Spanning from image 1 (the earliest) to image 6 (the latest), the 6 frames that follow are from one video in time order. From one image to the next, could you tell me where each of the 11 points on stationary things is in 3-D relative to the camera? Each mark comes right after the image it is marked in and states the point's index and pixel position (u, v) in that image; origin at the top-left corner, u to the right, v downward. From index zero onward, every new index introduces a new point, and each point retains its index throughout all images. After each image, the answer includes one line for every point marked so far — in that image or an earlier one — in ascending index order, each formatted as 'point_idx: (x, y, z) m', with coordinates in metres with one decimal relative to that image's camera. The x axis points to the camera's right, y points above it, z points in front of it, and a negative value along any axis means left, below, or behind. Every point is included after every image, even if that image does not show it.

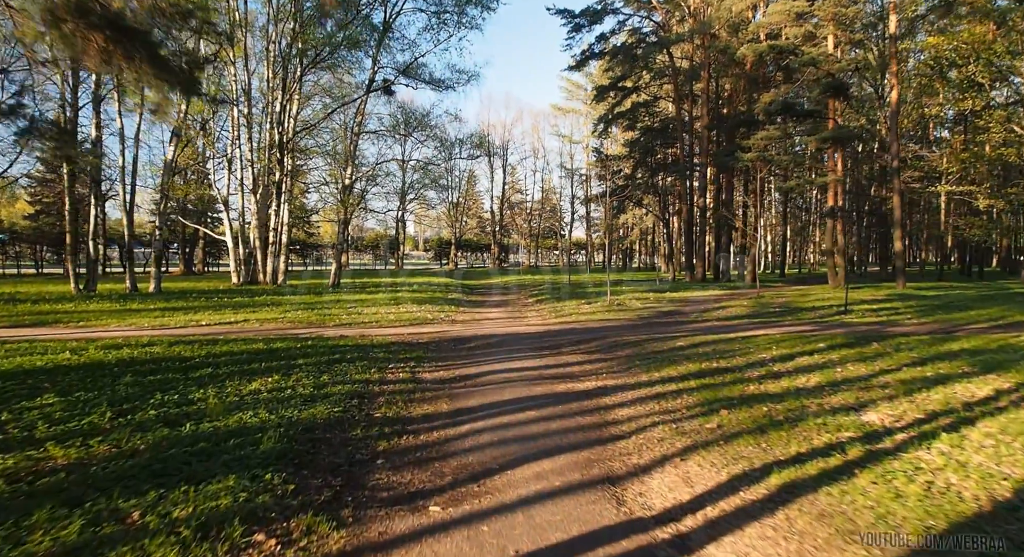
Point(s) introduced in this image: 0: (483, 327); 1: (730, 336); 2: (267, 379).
0: (-0.7, -1.1, +13.6) m
1: (+4.4, -1.2, +12.0) m
2: (-2.8, -1.2, +6.8) m
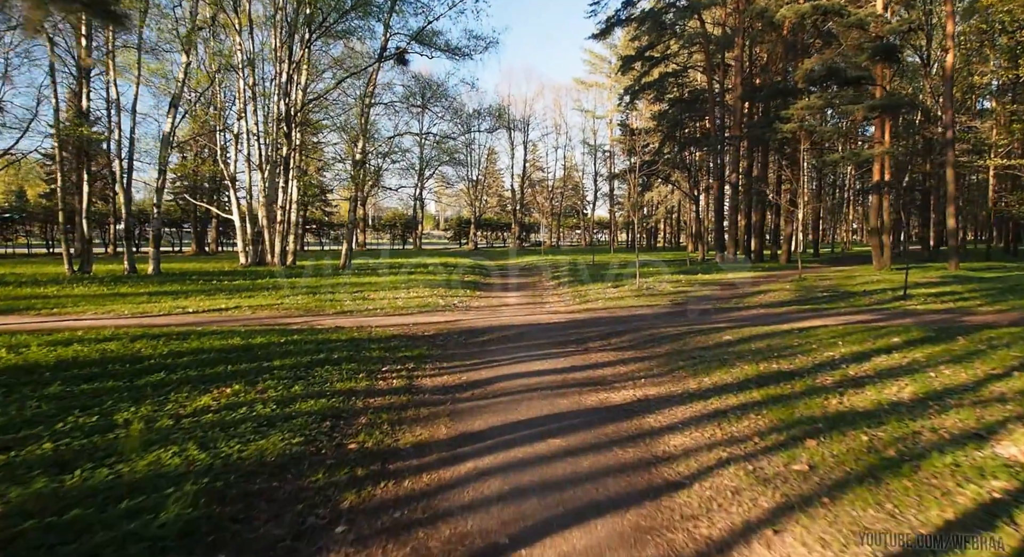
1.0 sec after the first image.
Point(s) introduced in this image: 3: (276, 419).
0: (-0.3, -0.8, +12.2) m
1: (+4.7, -0.9, +10.4) m
2: (-2.6, -1.0, +5.5) m
3: (-1.9, -1.1, +4.7) m
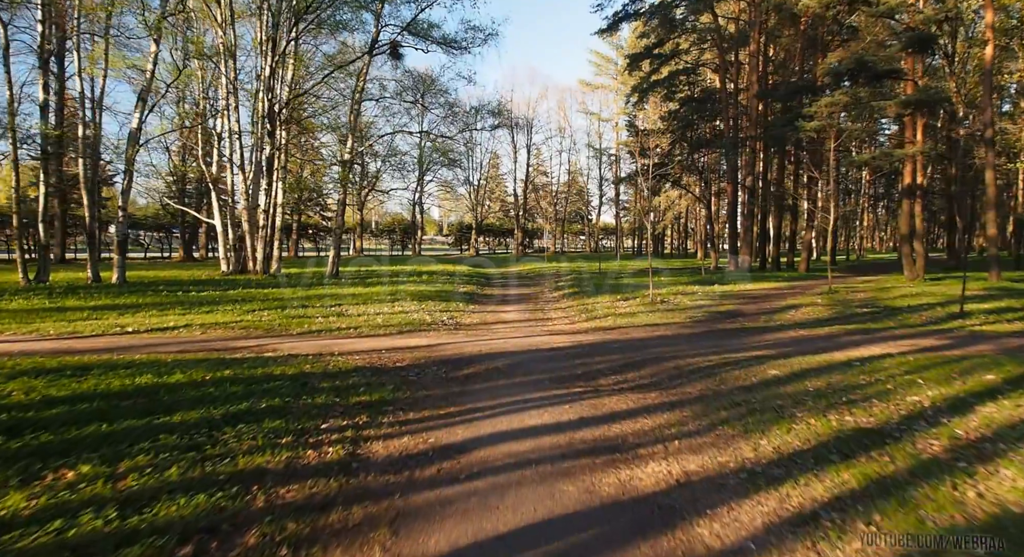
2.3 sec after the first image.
0: (-0.3, -1.0, +10.3) m
1: (+4.7, -1.1, +8.6) m
2: (-2.8, -1.2, +3.7) m
3: (-2.0, -1.3, +2.9) m
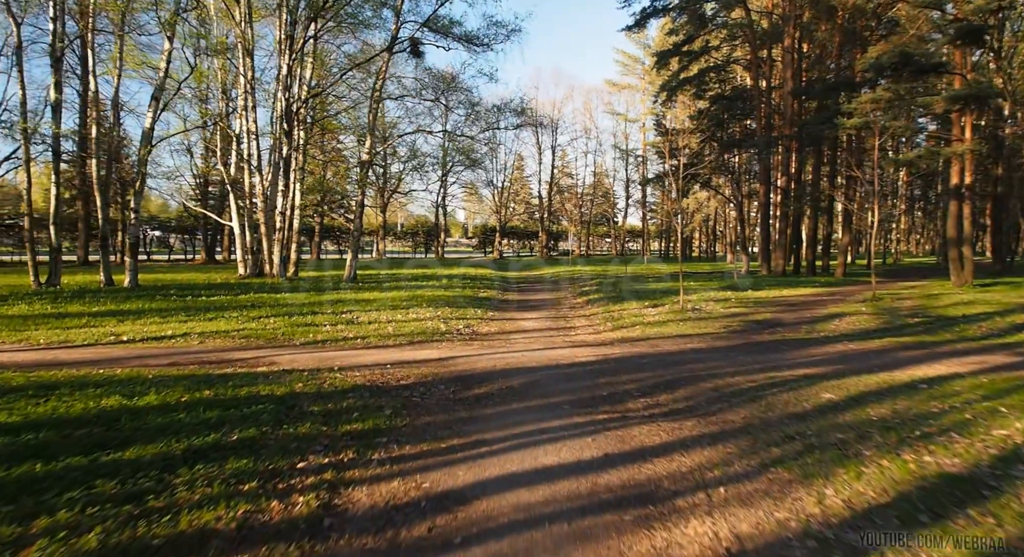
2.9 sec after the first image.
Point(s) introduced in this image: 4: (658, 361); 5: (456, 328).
0: (0.0, -1.1, +9.5) m
1: (+4.9, -1.3, +7.6) m
2: (-2.7, -1.3, +3.0) m
3: (-2.0, -1.4, +2.2) m
4: (+2.1, -1.2, +8.5) m
5: (-1.1, -1.0, +11.7) m
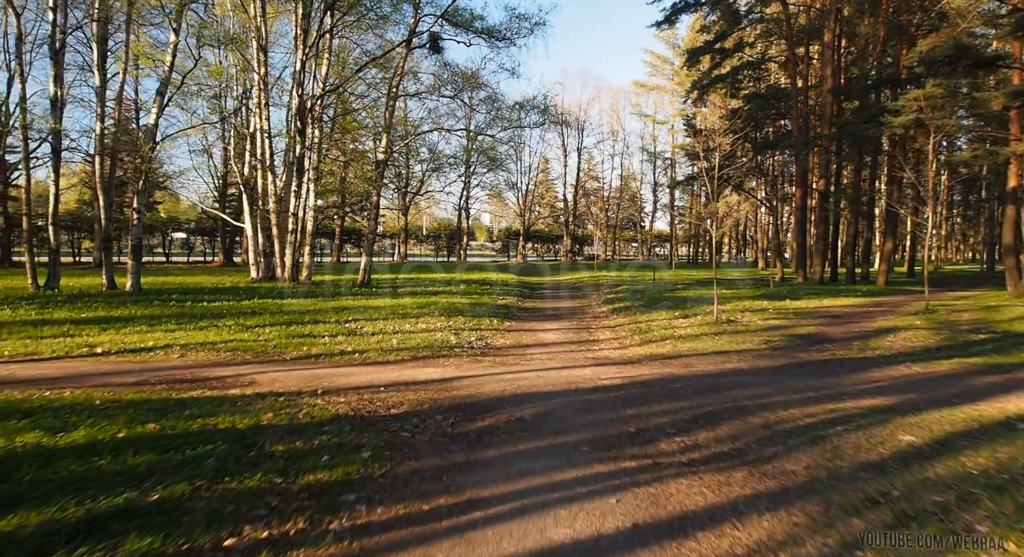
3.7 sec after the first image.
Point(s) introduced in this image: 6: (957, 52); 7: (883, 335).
0: (+0.2, -1.3, +8.4) m
1: (+5.0, -1.4, +6.3) m
2: (-2.8, -1.4, +2.0) m
3: (-2.1, -1.4, +1.2) m
4: (+2.3, -1.3, +7.4) m
5: (-0.8, -1.1, +10.6) m
6: (+15.0, +7.7, +20.1) m
7: (+7.9, -1.2, +12.7) m
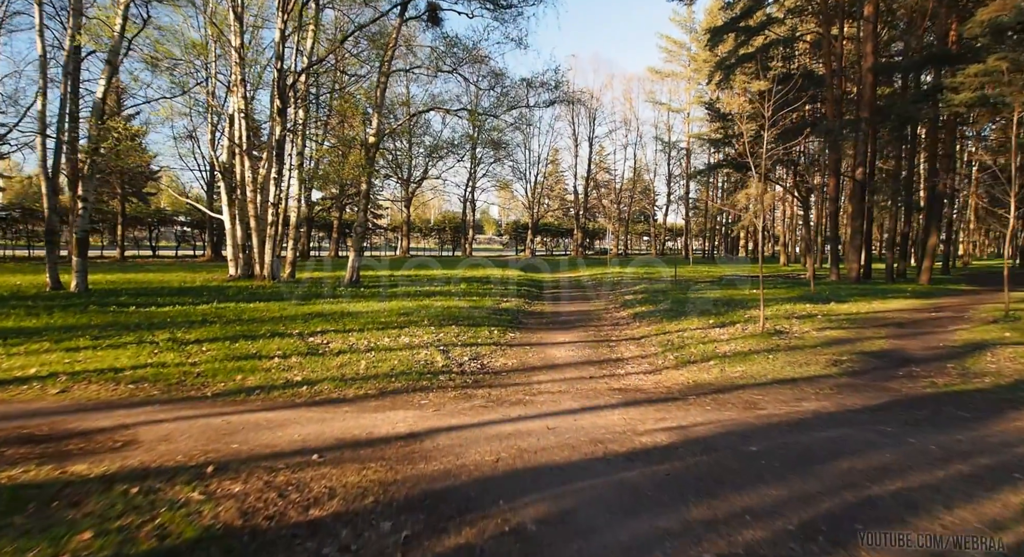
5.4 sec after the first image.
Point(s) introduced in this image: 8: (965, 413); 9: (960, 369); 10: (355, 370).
0: (+0.2, -1.4, +6.1) m
1: (+5.0, -1.6, +3.9) m
2: (-2.9, -1.5, -0.3) m
3: (-2.2, -1.6, -1.1) m
4: (+2.2, -1.4, +5.0) m
5: (-0.8, -1.2, +8.3) m
6: (+15.2, +7.6, +17.5) m
7: (+8.0, -1.3, +10.2) m
8: (+4.8, -1.5, +6.3) m
9: (+6.7, -1.4, +8.9) m
10: (-2.0, -1.1, +7.7) m
